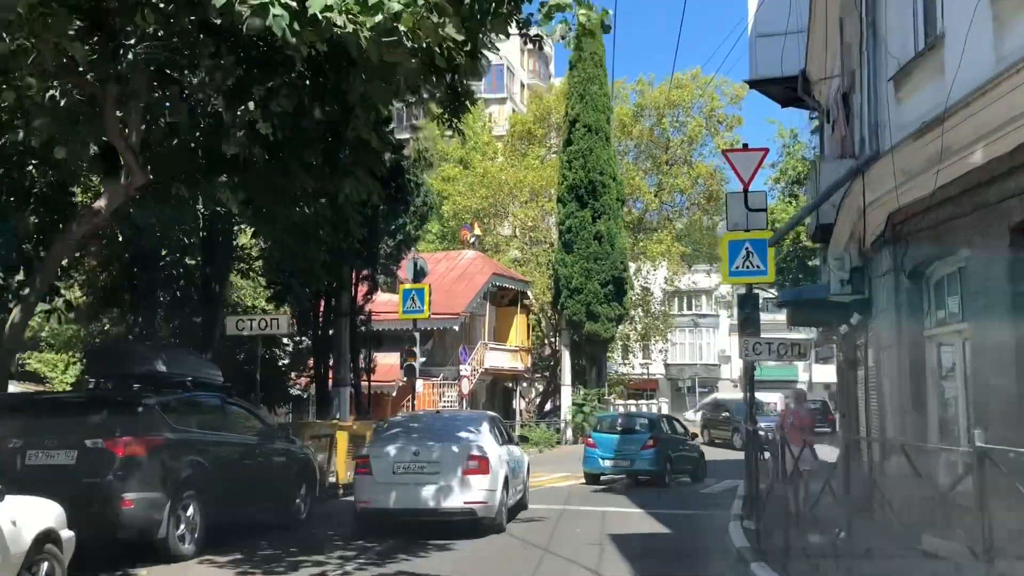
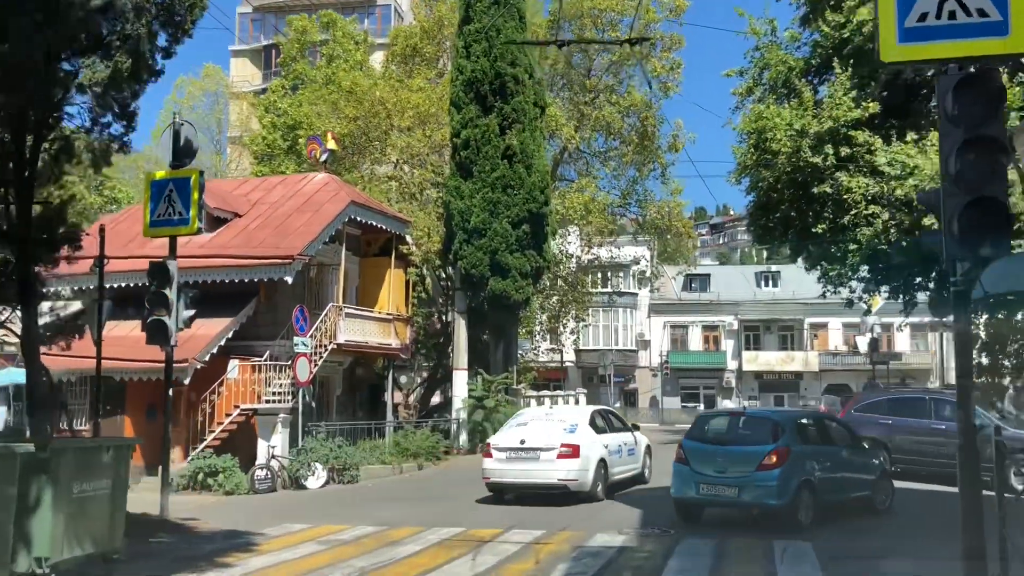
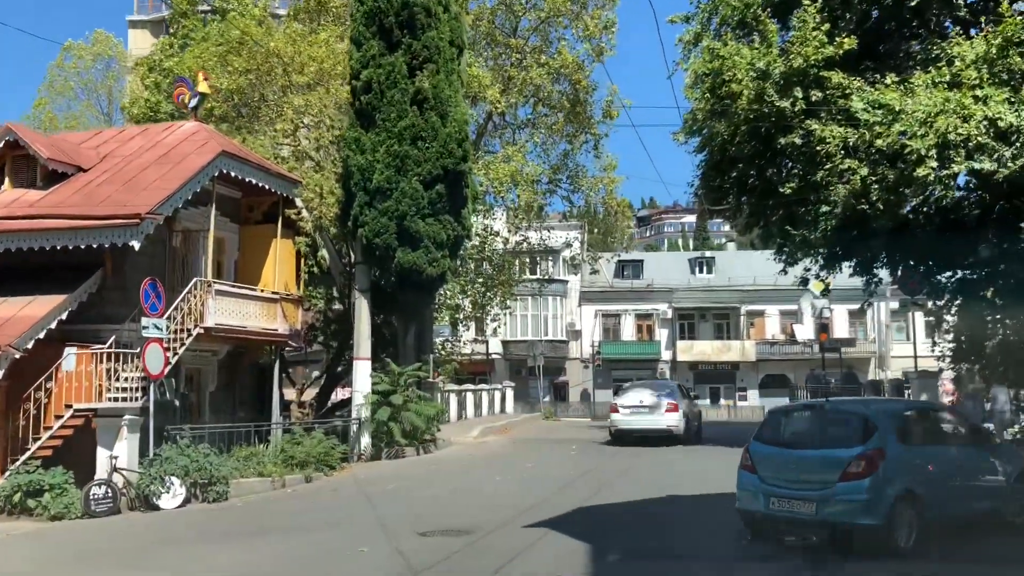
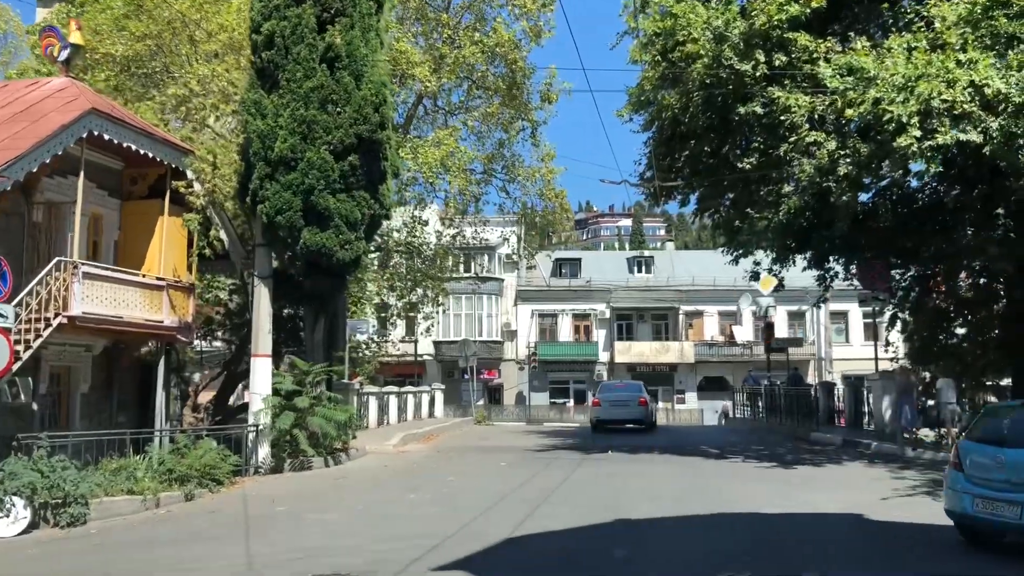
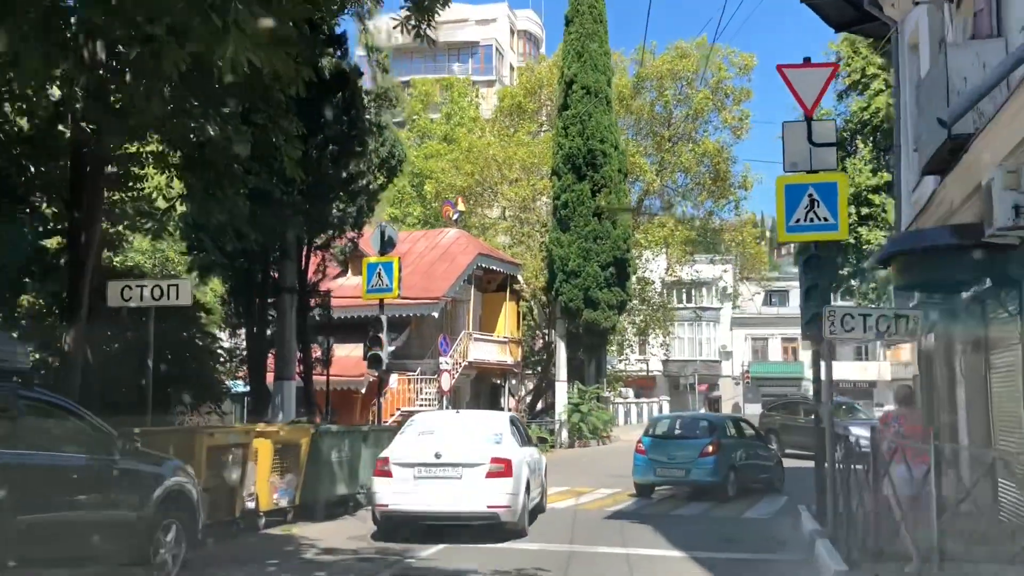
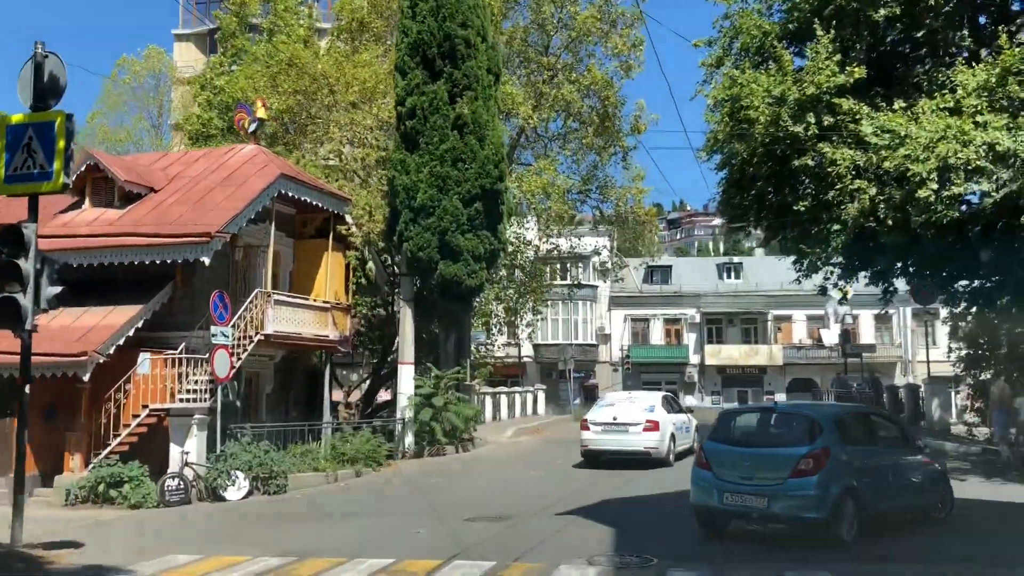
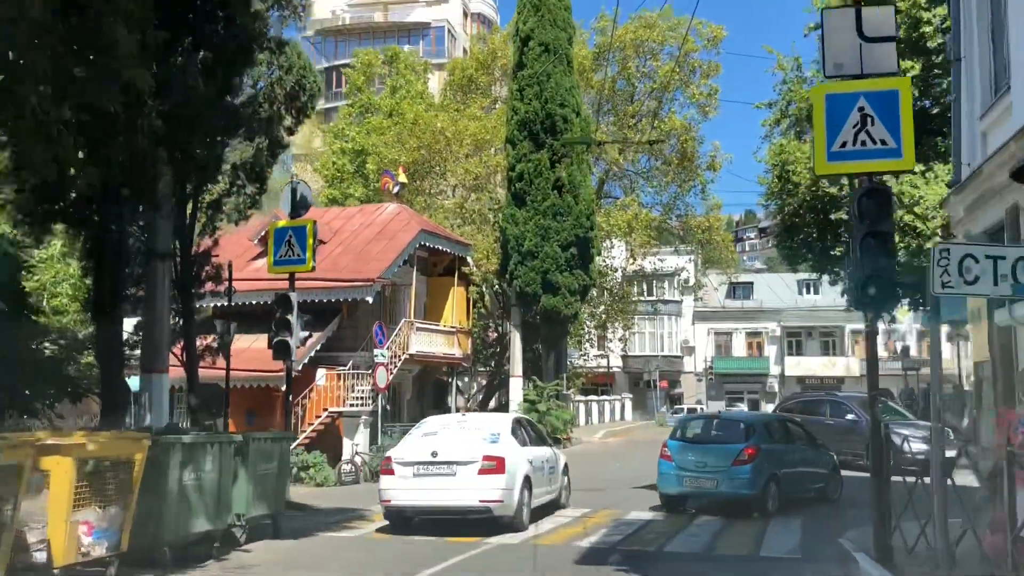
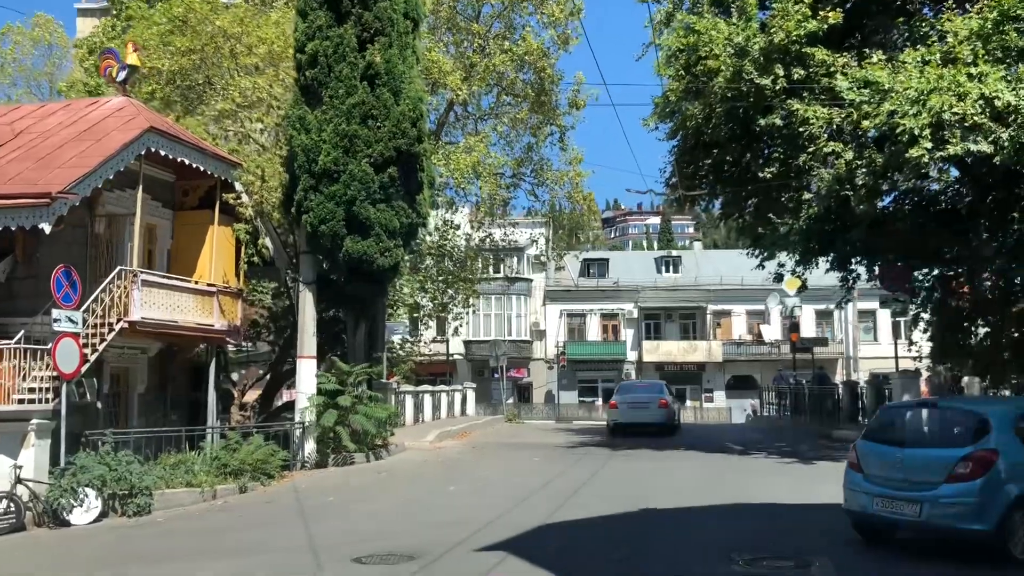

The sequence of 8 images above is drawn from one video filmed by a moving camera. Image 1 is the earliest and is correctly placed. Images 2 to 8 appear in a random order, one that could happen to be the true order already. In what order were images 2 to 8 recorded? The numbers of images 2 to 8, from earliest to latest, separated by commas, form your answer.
5, 7, 2, 6, 3, 8, 4
